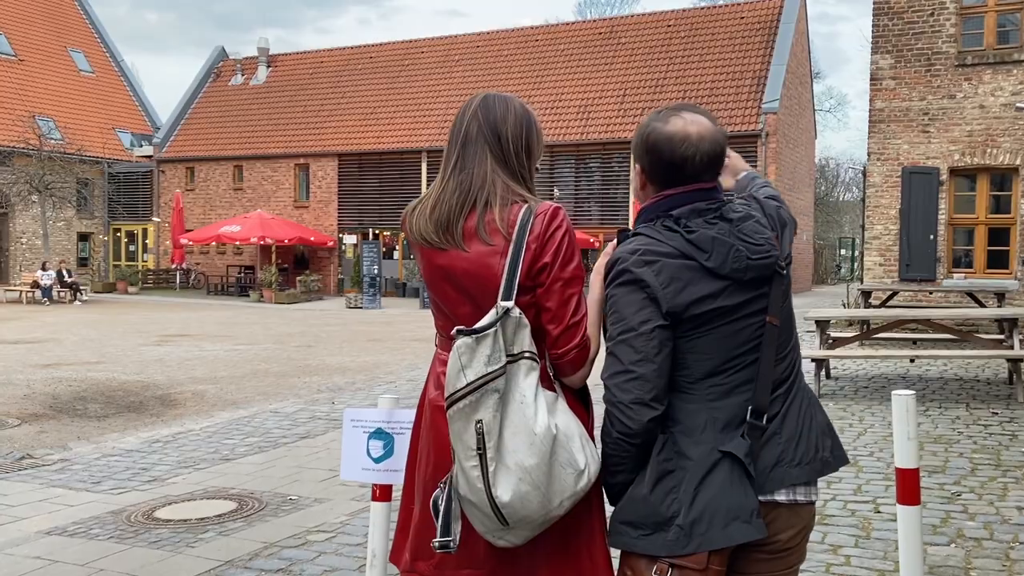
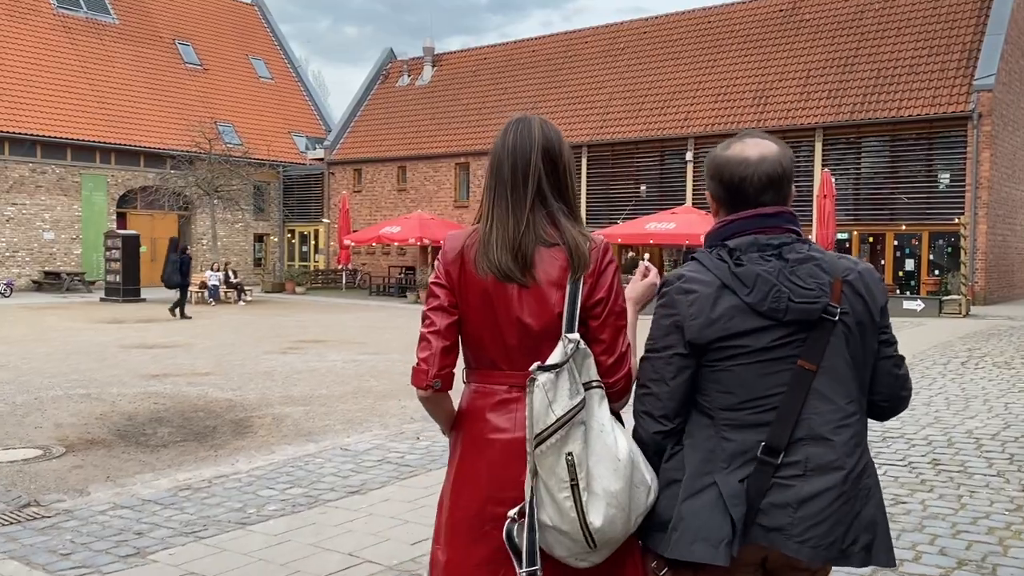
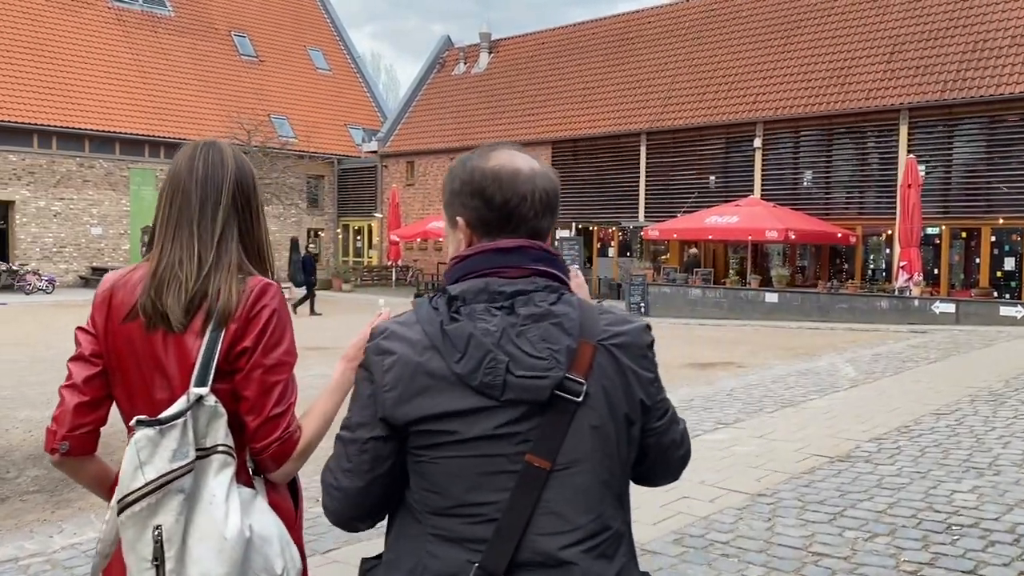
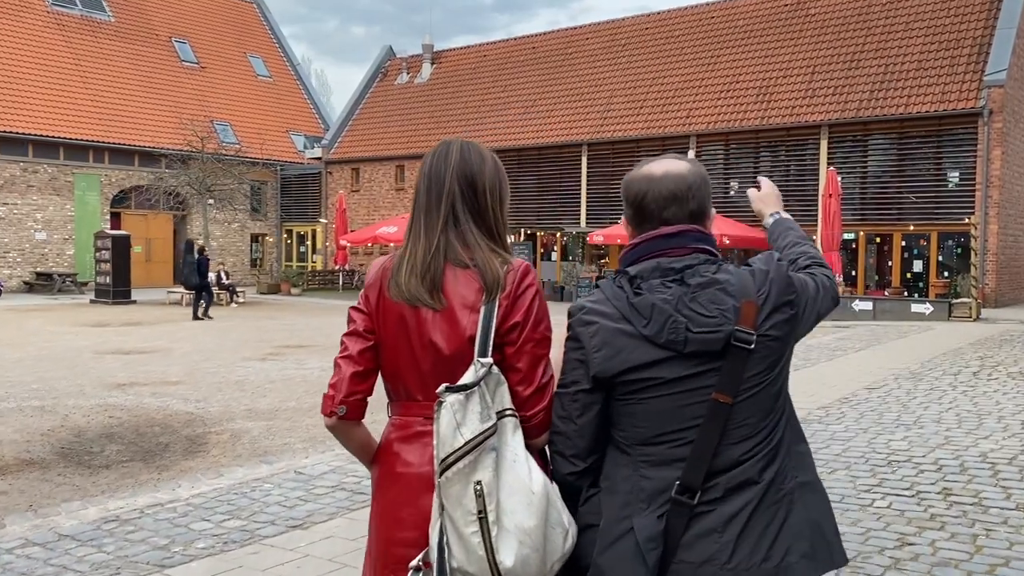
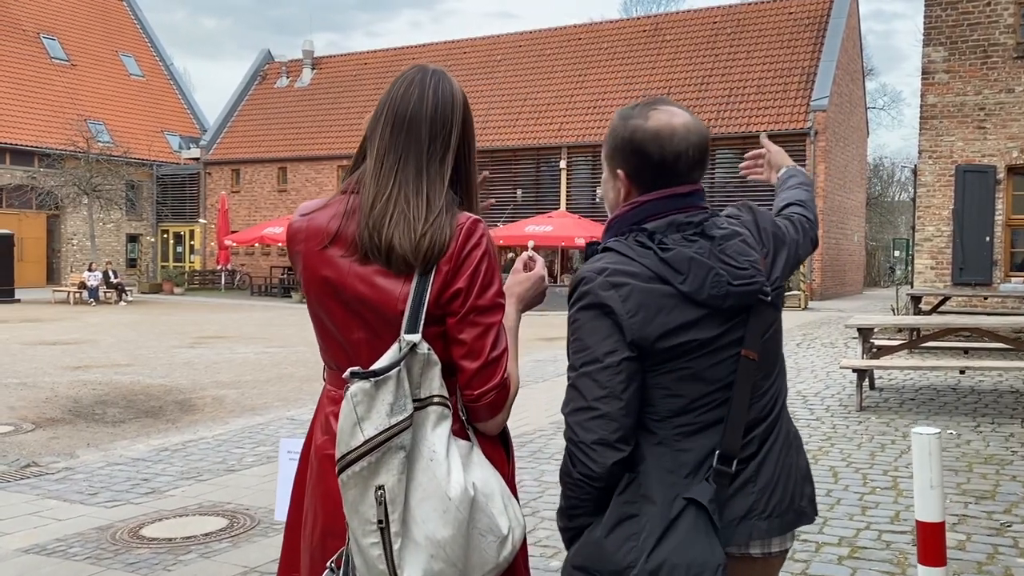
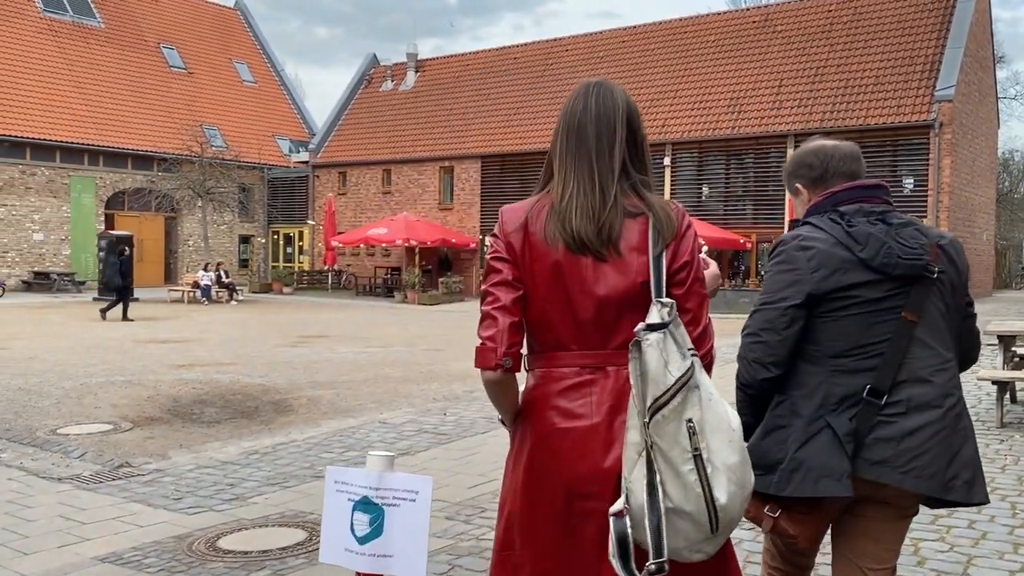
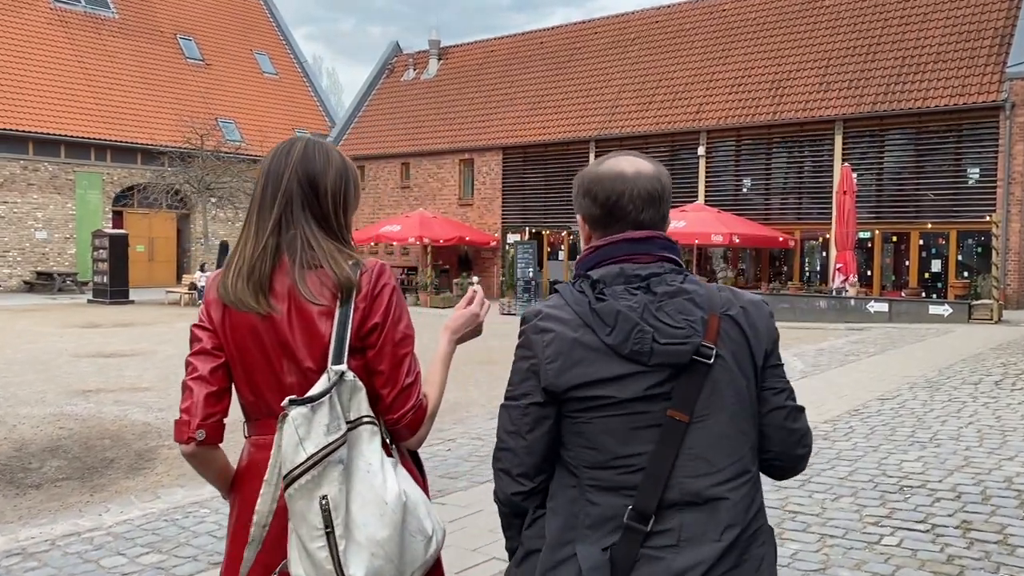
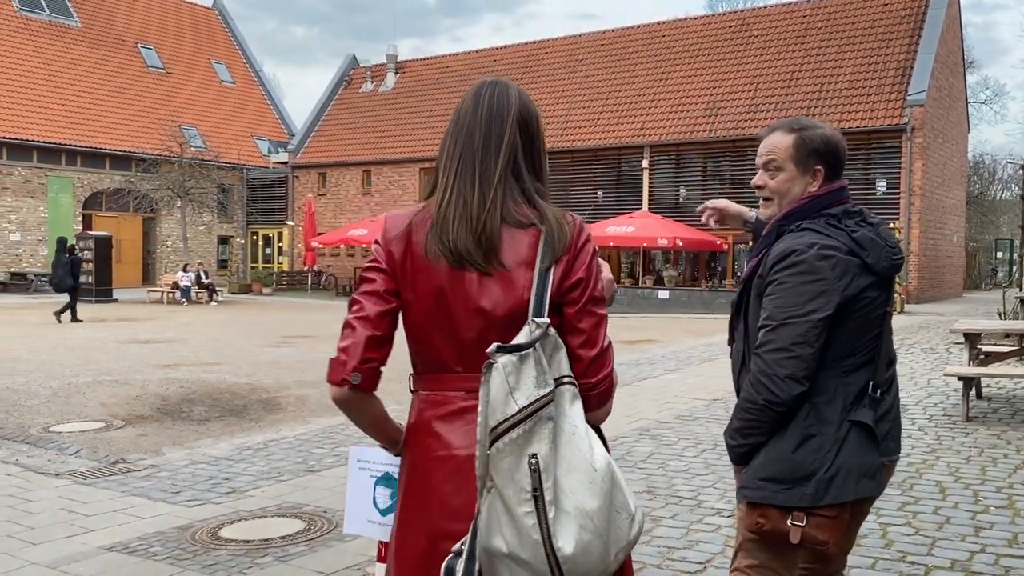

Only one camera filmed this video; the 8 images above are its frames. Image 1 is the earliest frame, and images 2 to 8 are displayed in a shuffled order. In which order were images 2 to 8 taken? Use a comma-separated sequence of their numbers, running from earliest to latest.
5, 8, 6, 2, 4, 7, 3
